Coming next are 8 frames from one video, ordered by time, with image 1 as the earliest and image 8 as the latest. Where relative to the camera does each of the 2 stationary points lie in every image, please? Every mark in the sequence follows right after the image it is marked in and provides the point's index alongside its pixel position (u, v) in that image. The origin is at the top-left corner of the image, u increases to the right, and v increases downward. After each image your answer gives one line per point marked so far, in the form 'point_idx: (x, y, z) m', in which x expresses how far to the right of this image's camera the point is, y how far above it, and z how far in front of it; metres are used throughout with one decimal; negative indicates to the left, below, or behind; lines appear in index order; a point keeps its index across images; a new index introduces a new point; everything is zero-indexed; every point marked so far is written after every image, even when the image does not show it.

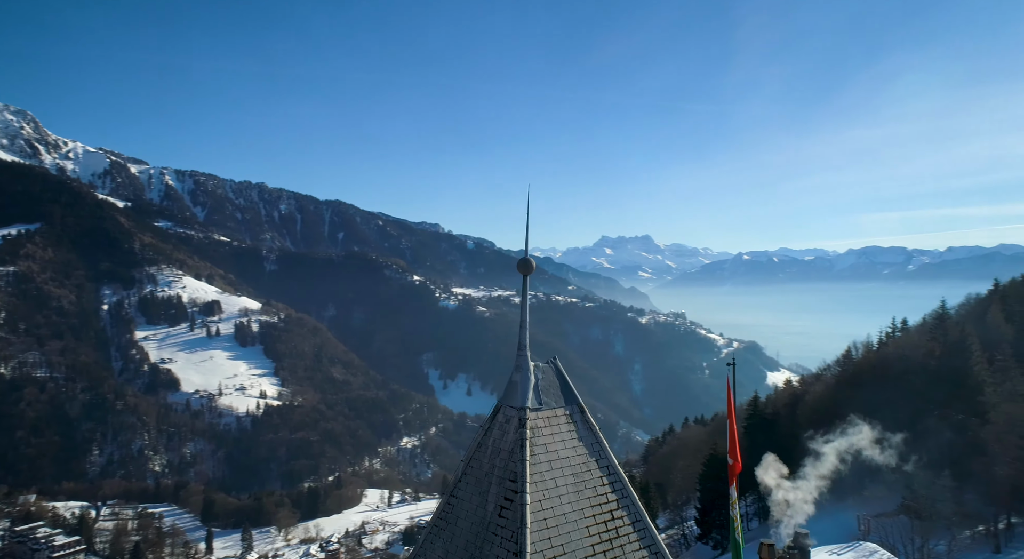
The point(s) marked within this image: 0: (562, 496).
0: (+1.2, -5.3, +15.7) m
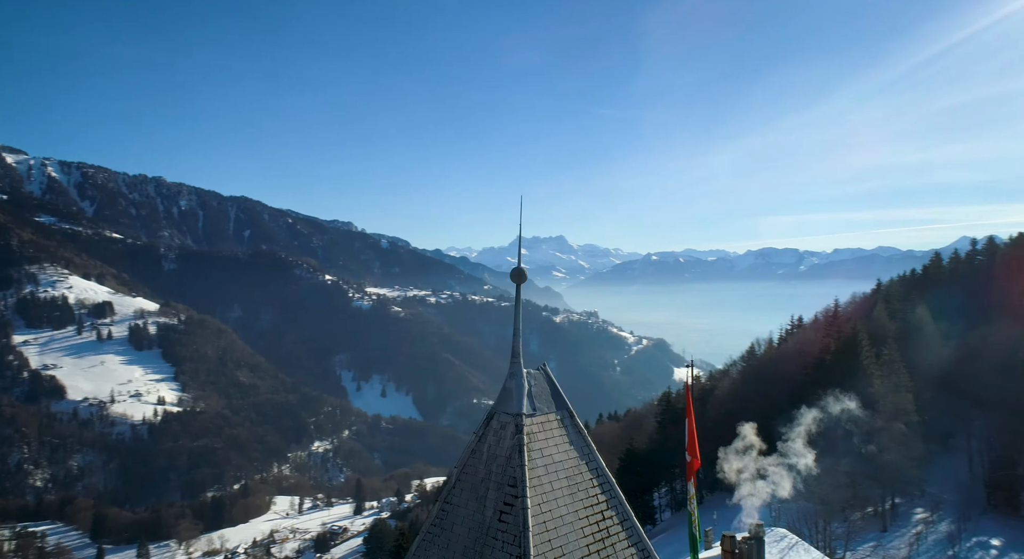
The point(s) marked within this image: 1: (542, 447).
0: (+1.2, -5.6, +16.3) m
1: (+0.7, -4.4, +16.6) m
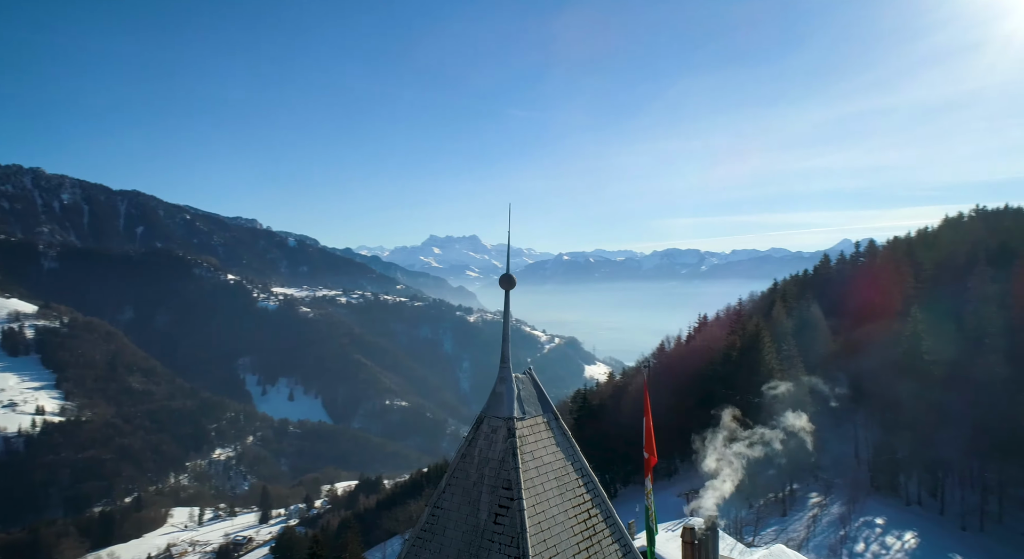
0: (+1.0, -5.8, +16.8) m
1: (+0.5, -4.5, +17.1) m
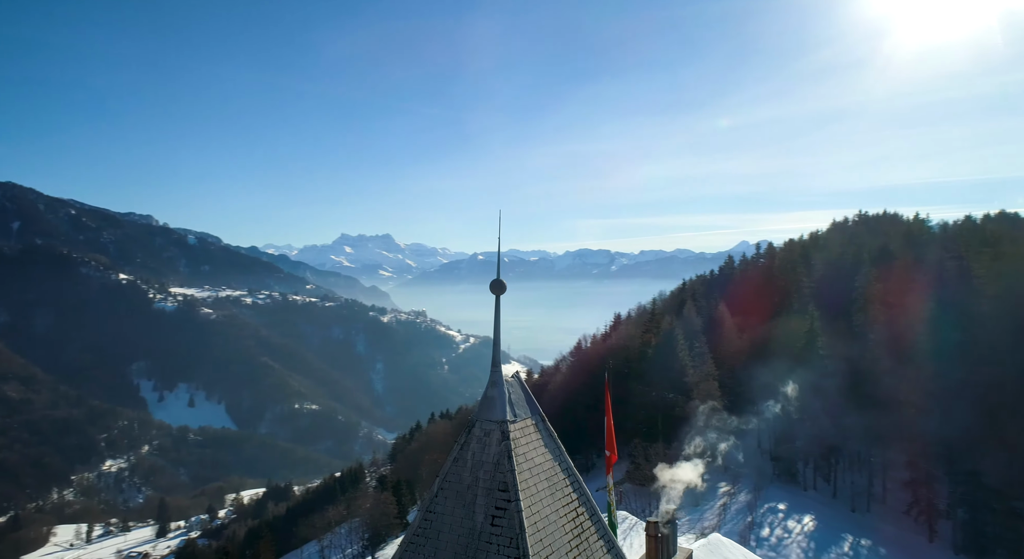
0: (+0.8, -5.9, +17.2) m
1: (+0.3, -4.7, +17.4) m
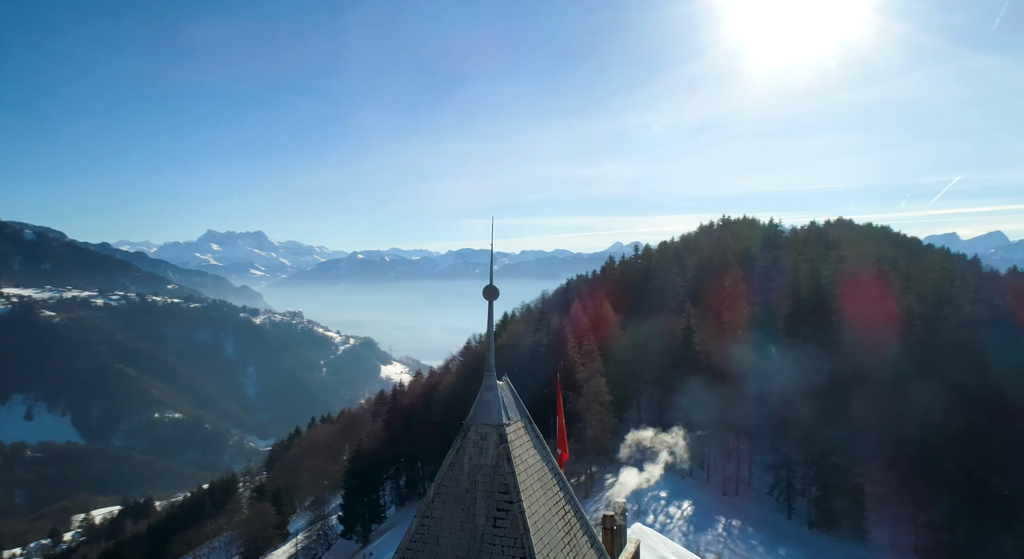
0: (+0.7, -6.1, +17.8) m
1: (+0.2, -4.9, +17.9) m
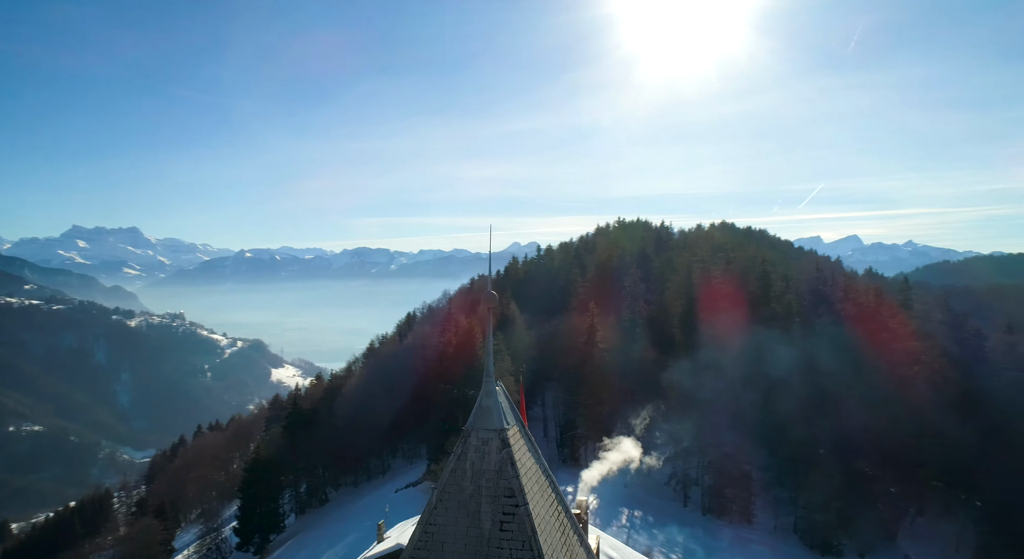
0: (+0.8, -6.3, +18.2) m
1: (+0.2, -5.1, +18.2) m
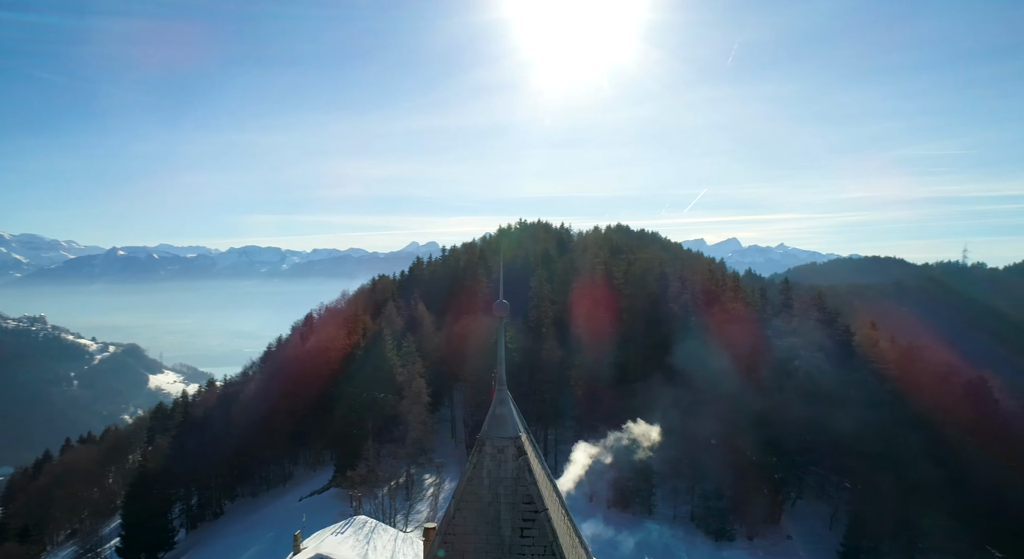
0: (+1.2, -6.6, +18.6) m
1: (+0.6, -5.3, +18.6) m
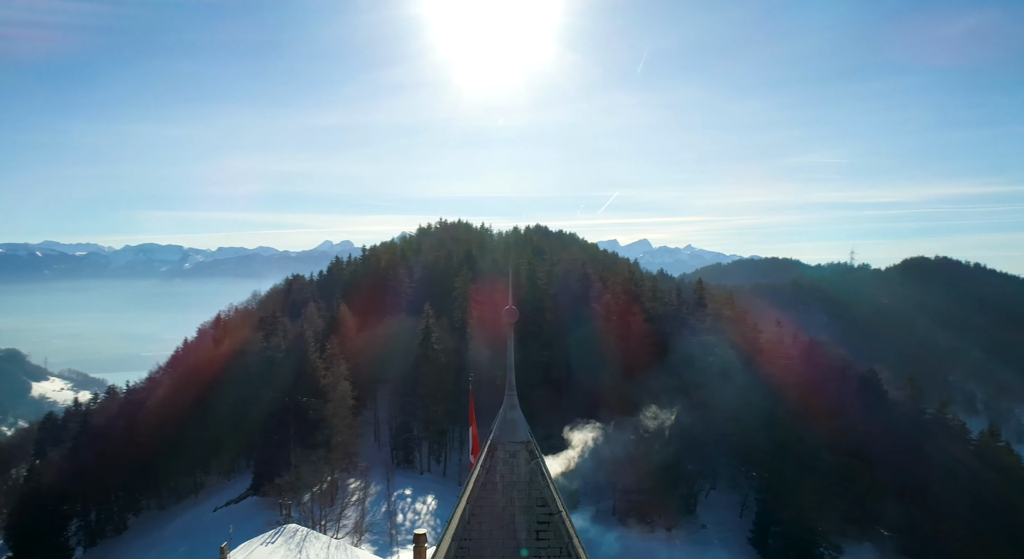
0: (+1.5, -6.8, +19.0) m
1: (+0.9, -5.5, +18.9) m
